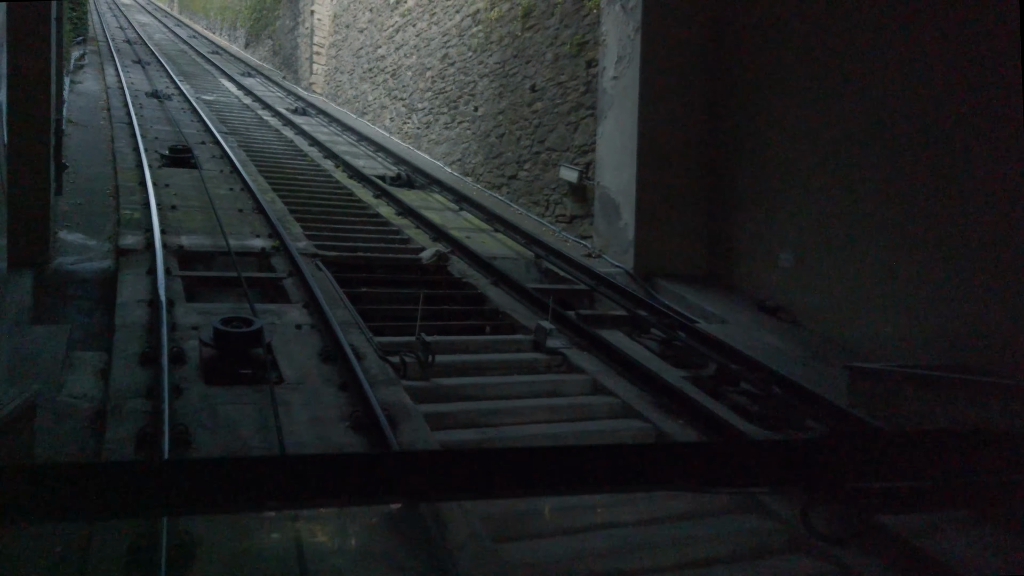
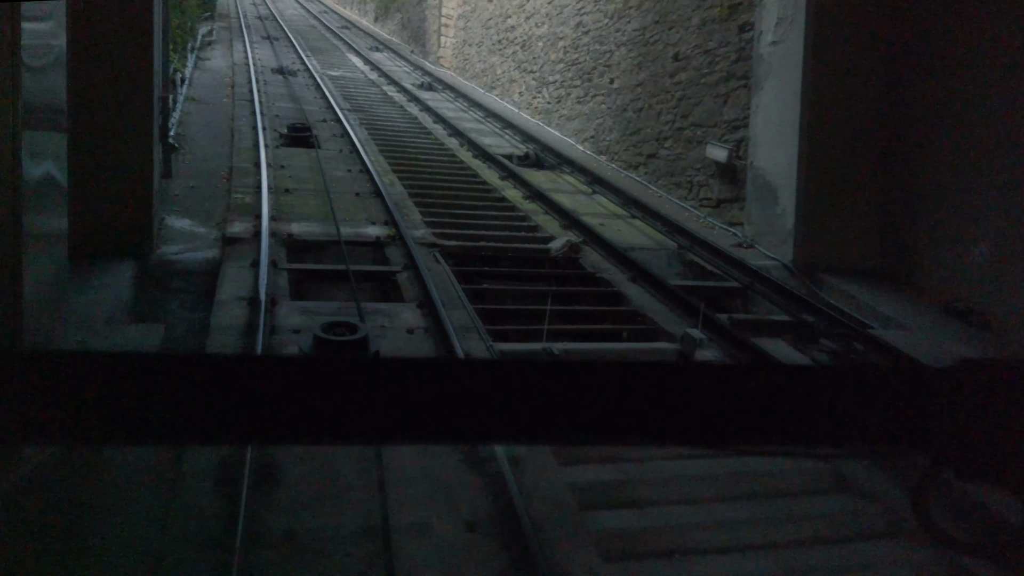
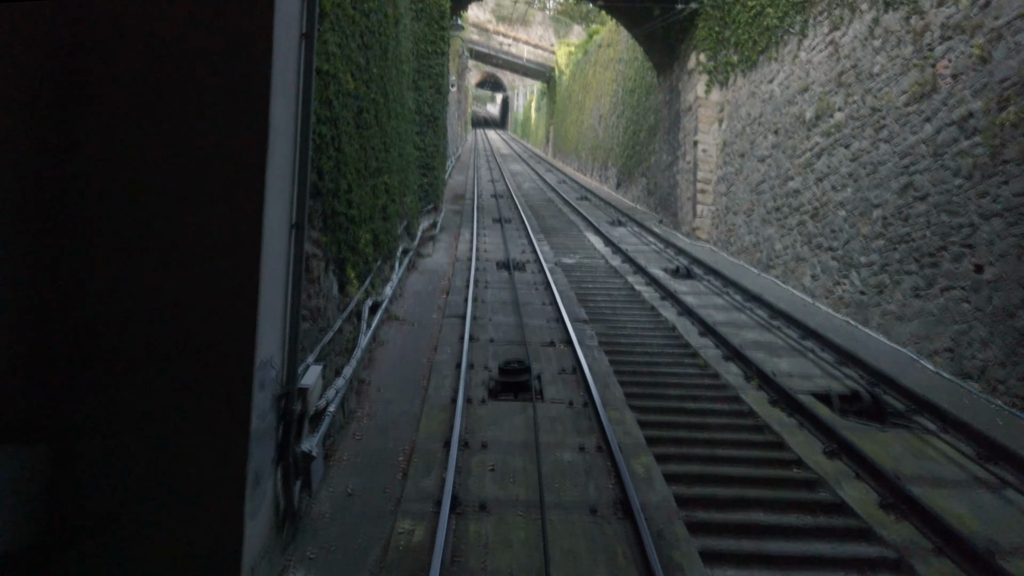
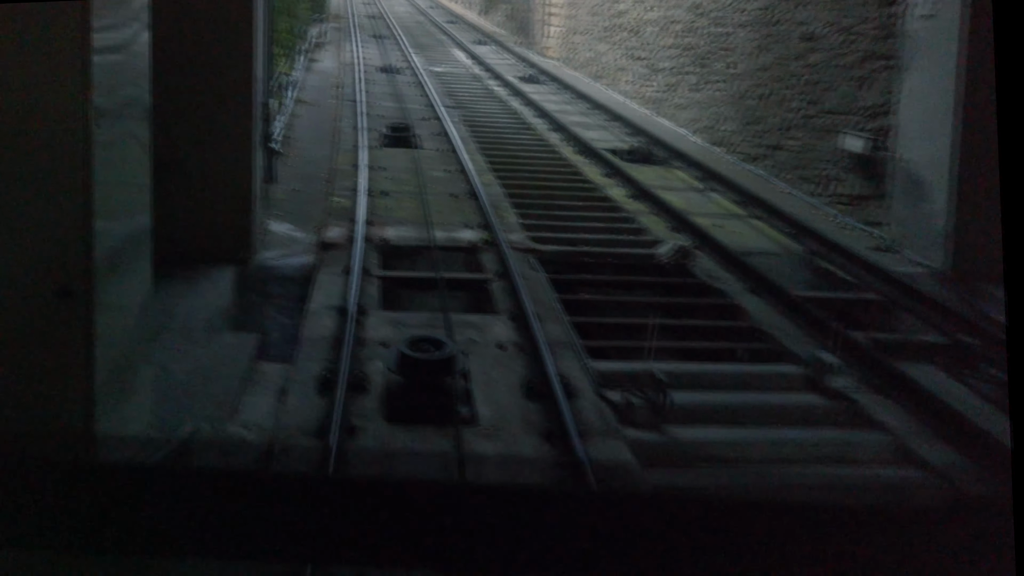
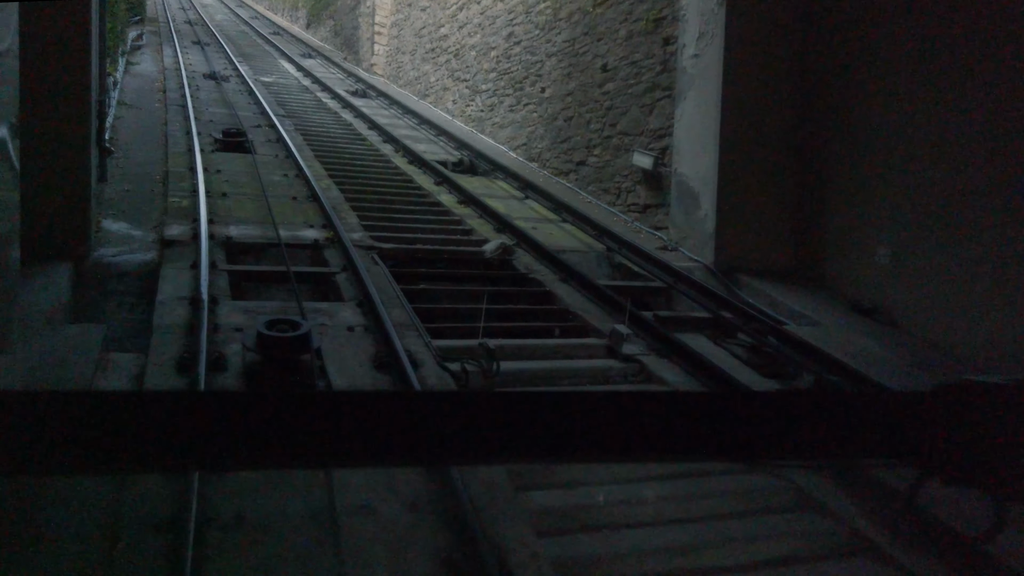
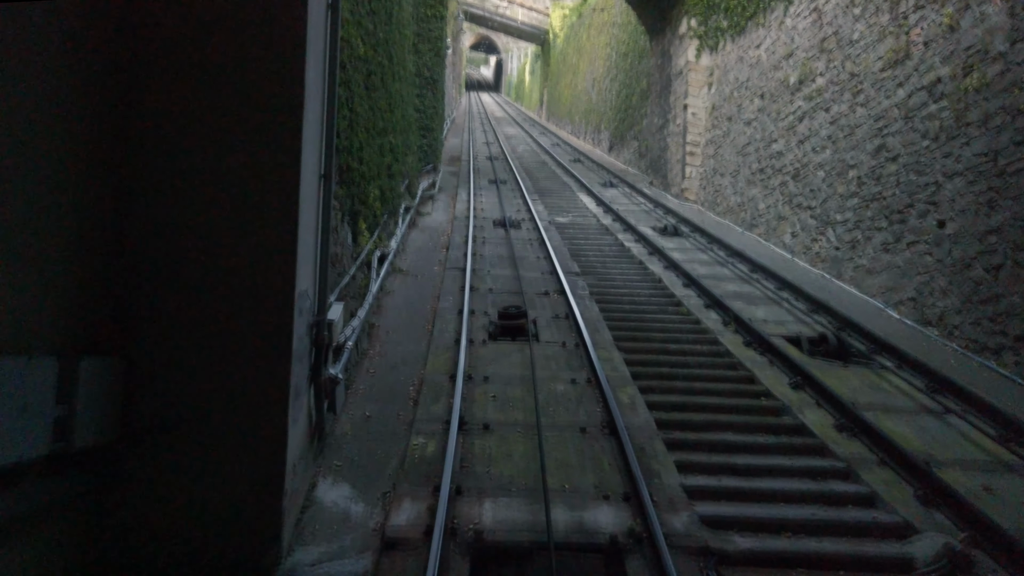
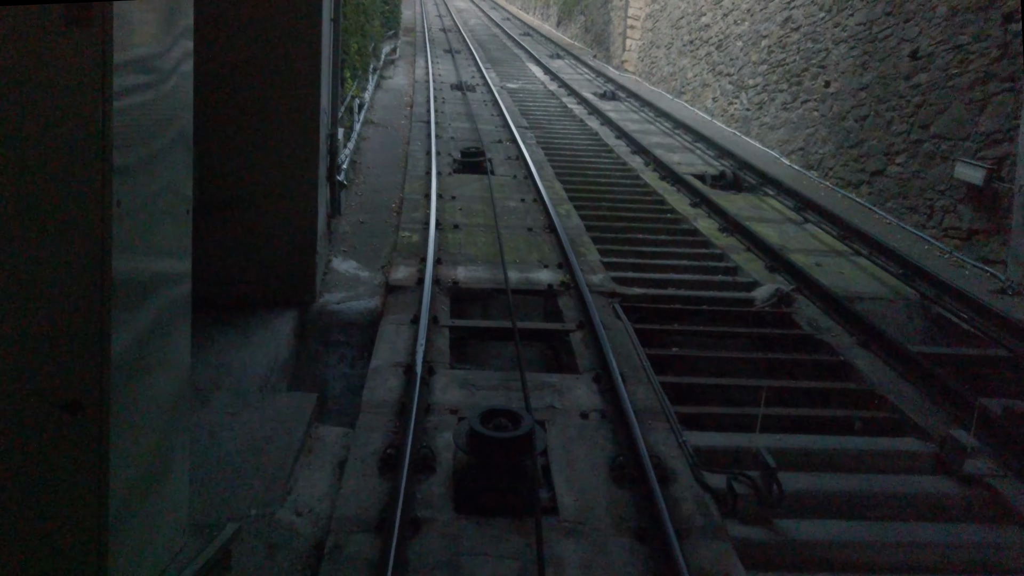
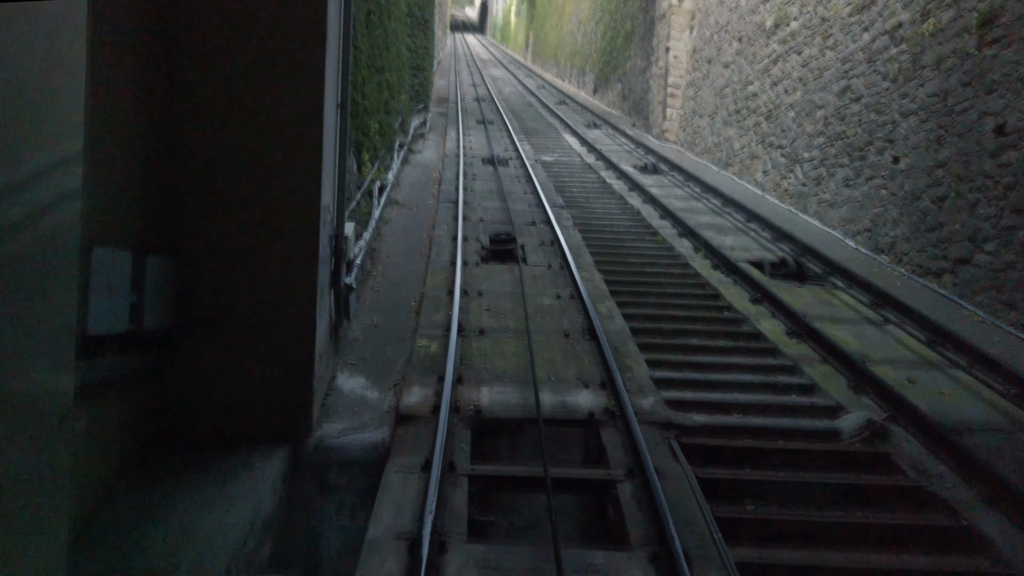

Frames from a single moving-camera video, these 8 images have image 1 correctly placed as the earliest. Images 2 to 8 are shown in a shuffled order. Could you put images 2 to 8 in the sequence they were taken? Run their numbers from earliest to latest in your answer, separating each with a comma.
5, 2, 4, 7, 8, 6, 3
